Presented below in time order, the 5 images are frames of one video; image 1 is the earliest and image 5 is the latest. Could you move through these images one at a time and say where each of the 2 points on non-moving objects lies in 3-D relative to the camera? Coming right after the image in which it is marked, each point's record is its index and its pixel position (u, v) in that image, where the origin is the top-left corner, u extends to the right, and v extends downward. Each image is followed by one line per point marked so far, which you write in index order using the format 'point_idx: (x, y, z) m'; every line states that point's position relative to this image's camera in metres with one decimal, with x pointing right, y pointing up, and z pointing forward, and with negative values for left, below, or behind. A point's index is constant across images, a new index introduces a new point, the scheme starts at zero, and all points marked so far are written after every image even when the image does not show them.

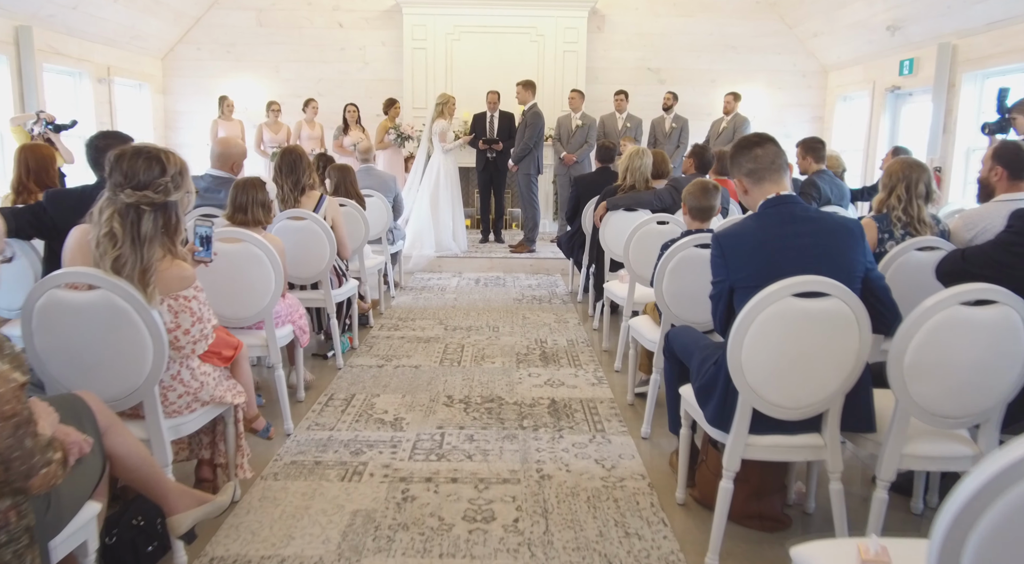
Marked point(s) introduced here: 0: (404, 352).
0: (-0.7, -0.4, +4.1) m
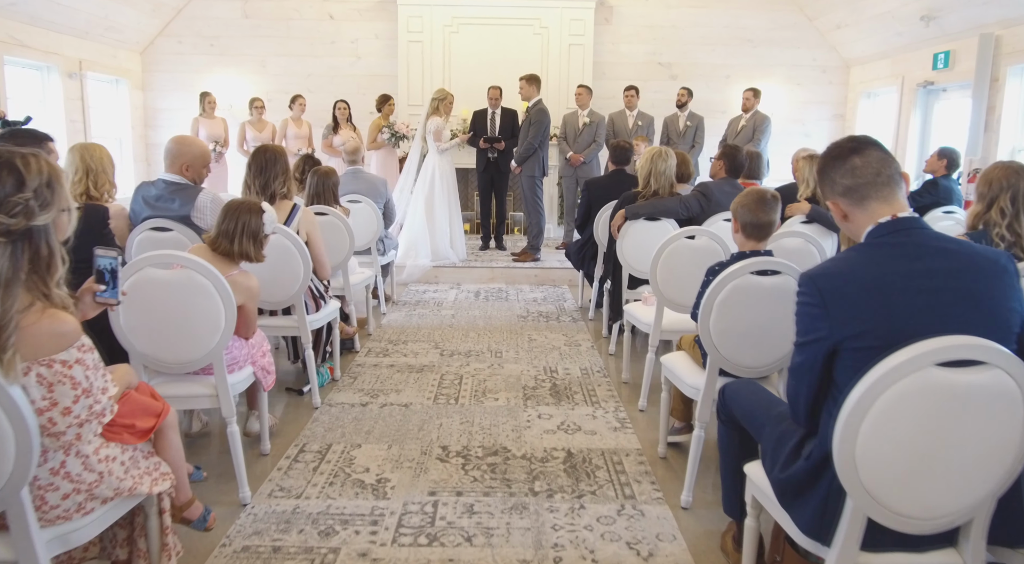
0: (-0.6, -0.6, +3.6) m
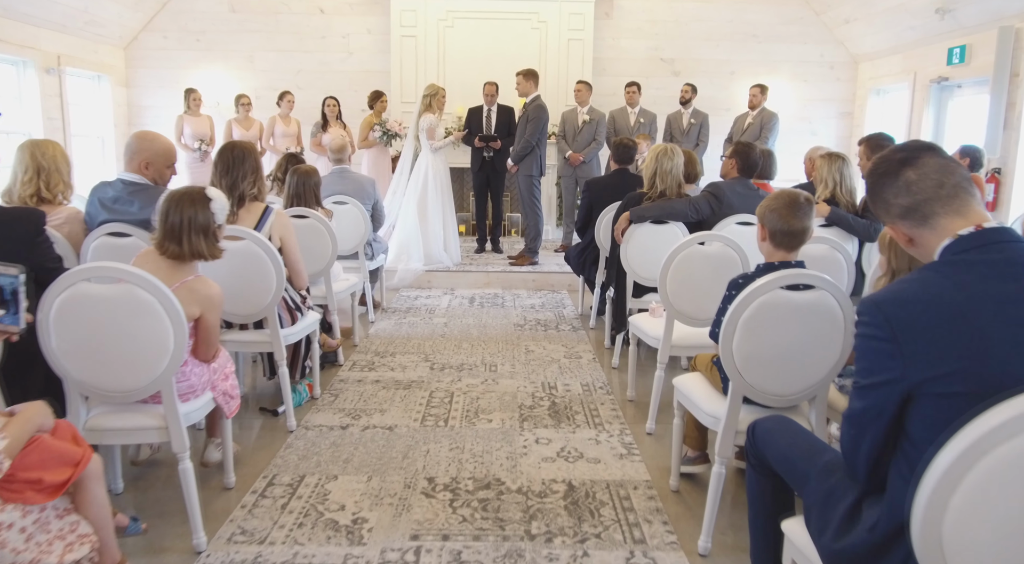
0: (-0.7, -0.6, +3.3) m
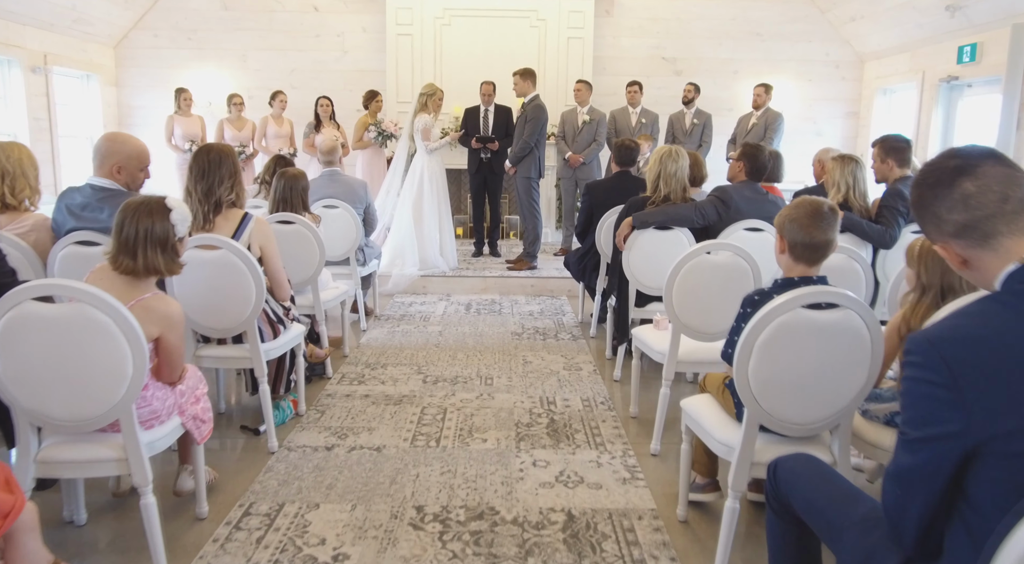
0: (-0.7, -0.7, +3.1) m
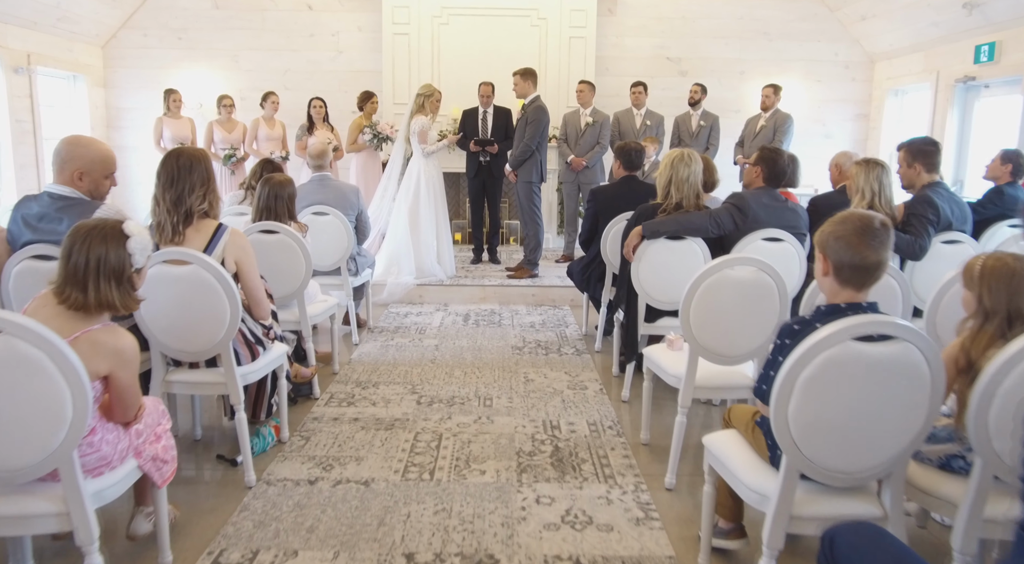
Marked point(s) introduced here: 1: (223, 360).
0: (-0.7, -0.7, +2.8) m
1: (-1.1, -0.3, +2.5) m
